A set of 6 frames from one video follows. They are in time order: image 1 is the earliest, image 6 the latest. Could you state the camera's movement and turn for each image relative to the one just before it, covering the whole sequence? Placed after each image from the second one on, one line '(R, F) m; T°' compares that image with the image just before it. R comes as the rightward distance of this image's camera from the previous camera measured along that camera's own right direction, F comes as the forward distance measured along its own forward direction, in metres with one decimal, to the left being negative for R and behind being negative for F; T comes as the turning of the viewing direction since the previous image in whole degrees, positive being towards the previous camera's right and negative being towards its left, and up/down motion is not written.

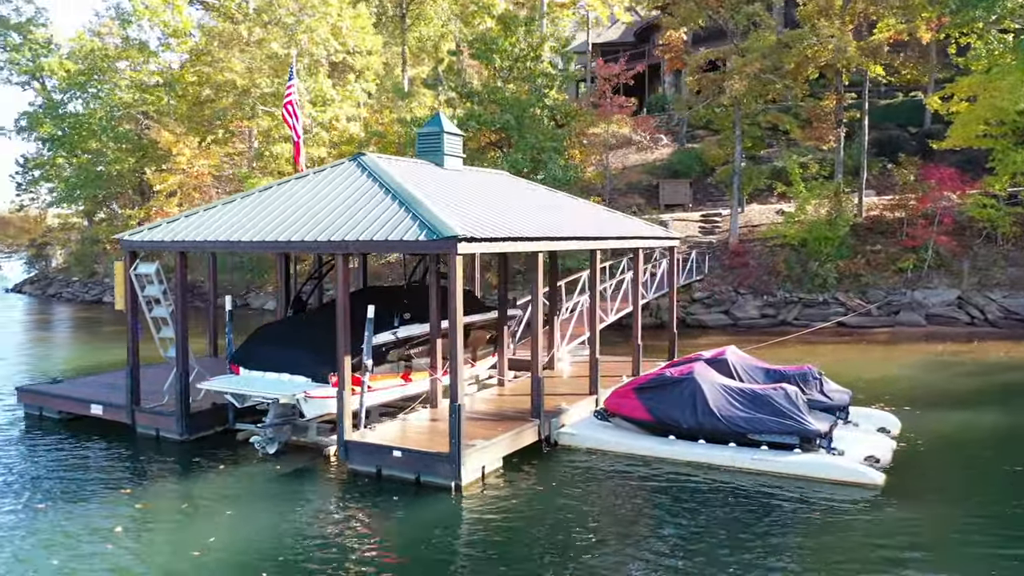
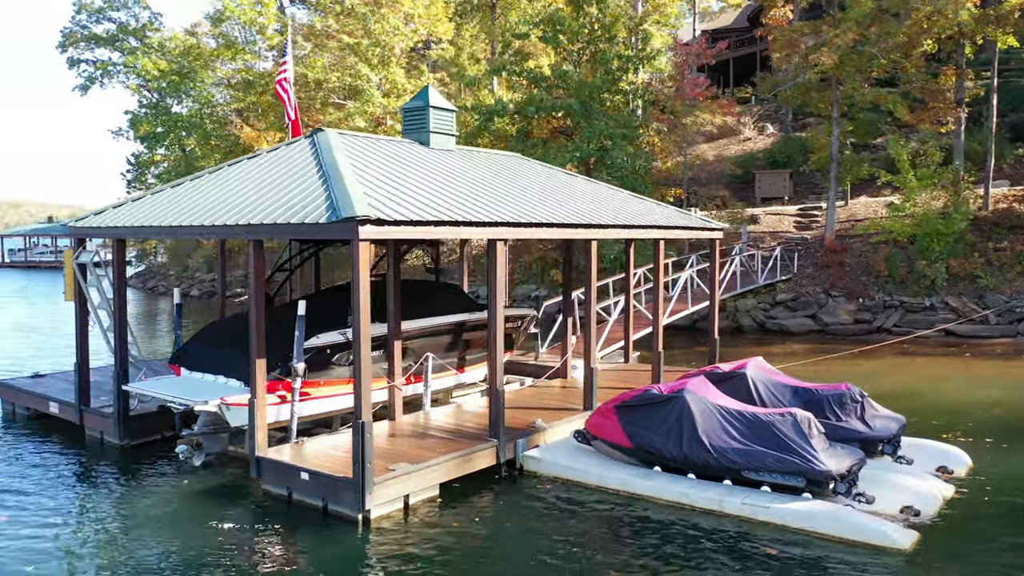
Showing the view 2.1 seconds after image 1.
(+1.9, +1.9) m; -9°
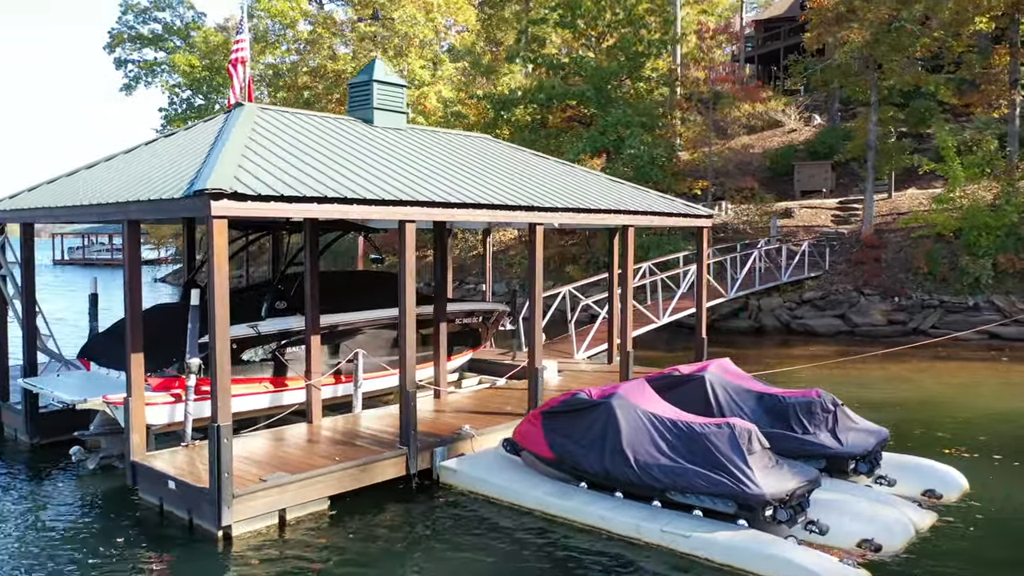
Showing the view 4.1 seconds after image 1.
(+1.5, +1.2) m; -4°
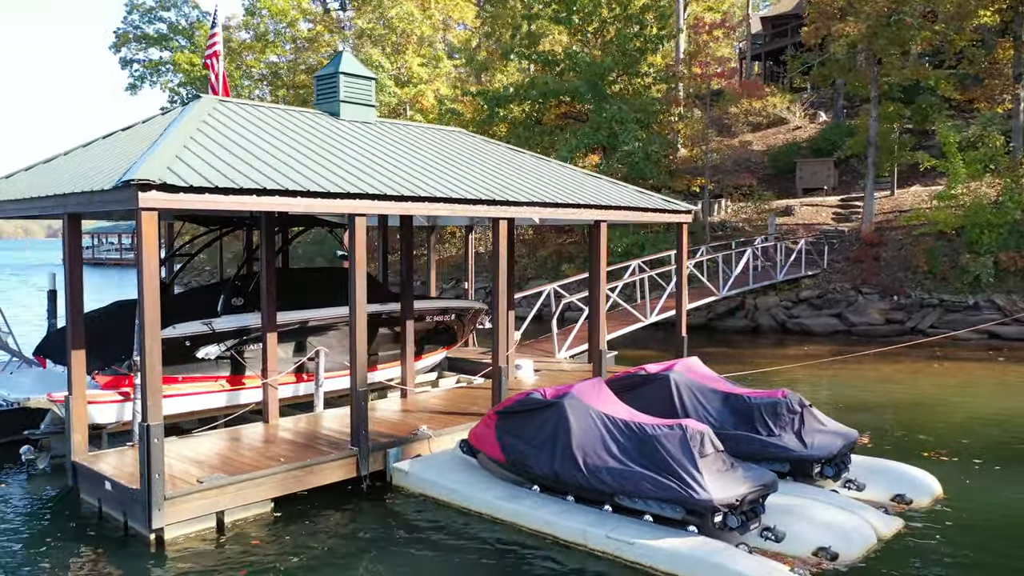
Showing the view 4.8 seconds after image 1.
(+0.6, +0.3) m; -1°
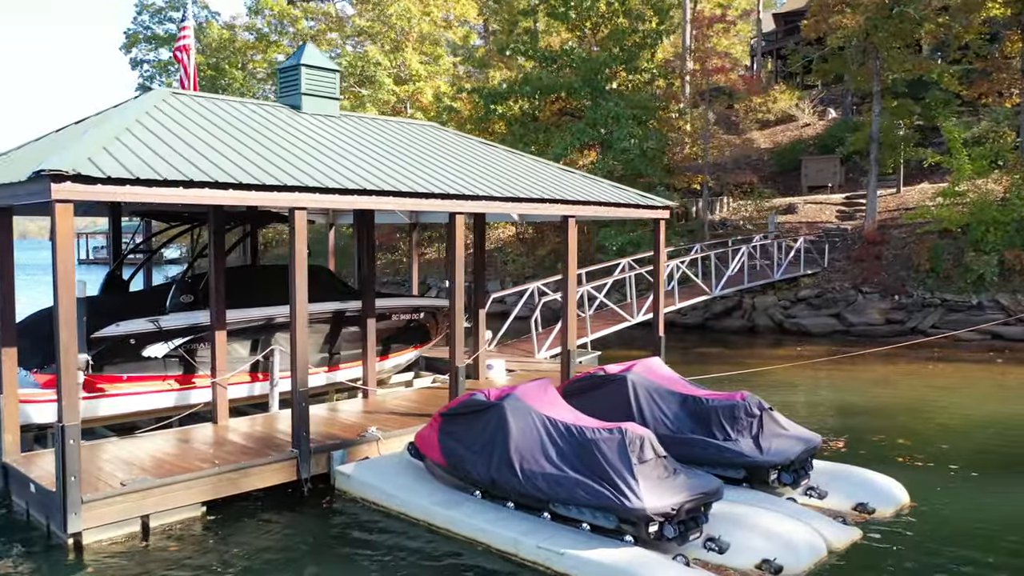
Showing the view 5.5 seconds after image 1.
(+0.7, +0.3) m; -1°
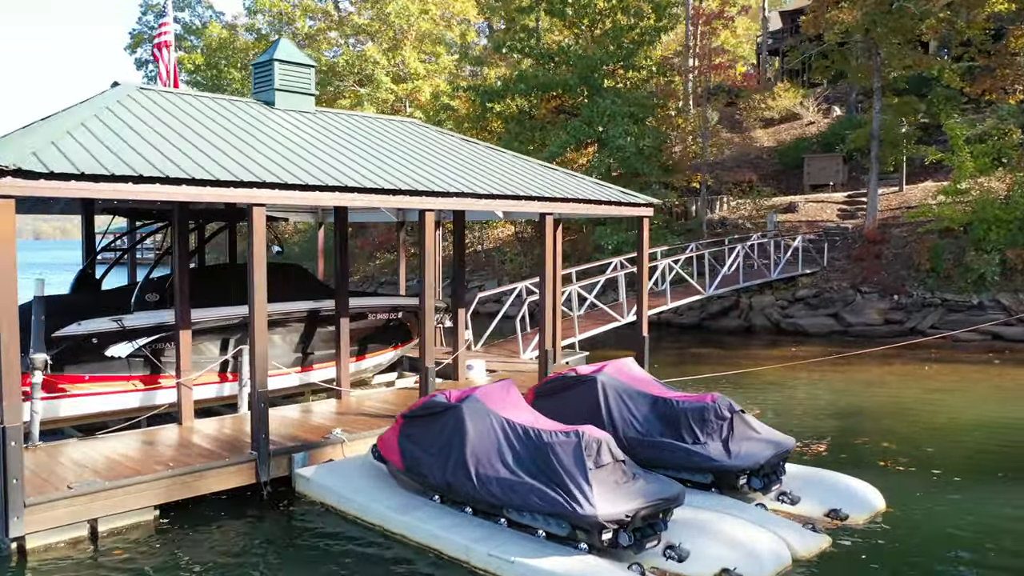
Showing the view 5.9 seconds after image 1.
(+0.4, +0.2) m; -1°
